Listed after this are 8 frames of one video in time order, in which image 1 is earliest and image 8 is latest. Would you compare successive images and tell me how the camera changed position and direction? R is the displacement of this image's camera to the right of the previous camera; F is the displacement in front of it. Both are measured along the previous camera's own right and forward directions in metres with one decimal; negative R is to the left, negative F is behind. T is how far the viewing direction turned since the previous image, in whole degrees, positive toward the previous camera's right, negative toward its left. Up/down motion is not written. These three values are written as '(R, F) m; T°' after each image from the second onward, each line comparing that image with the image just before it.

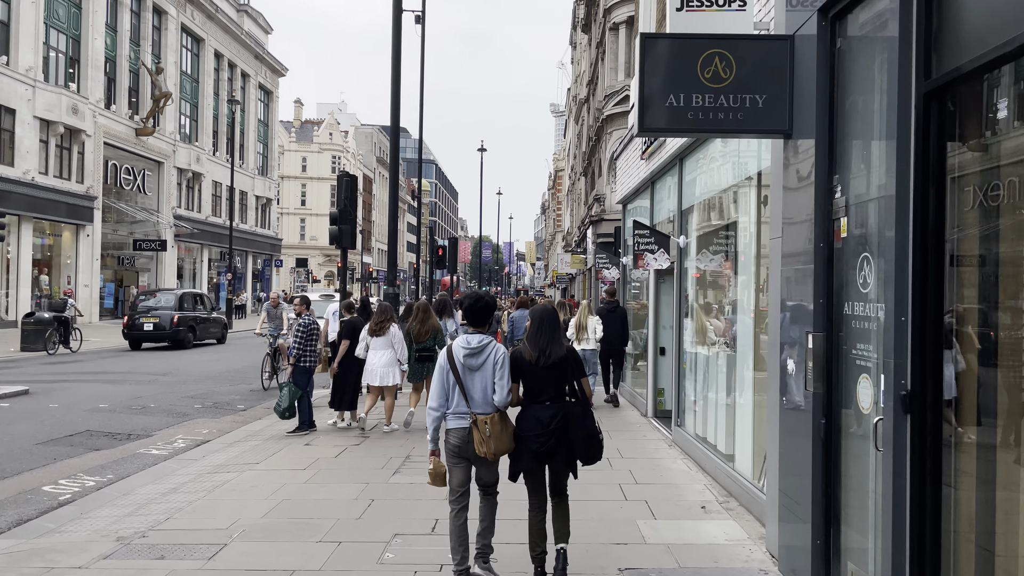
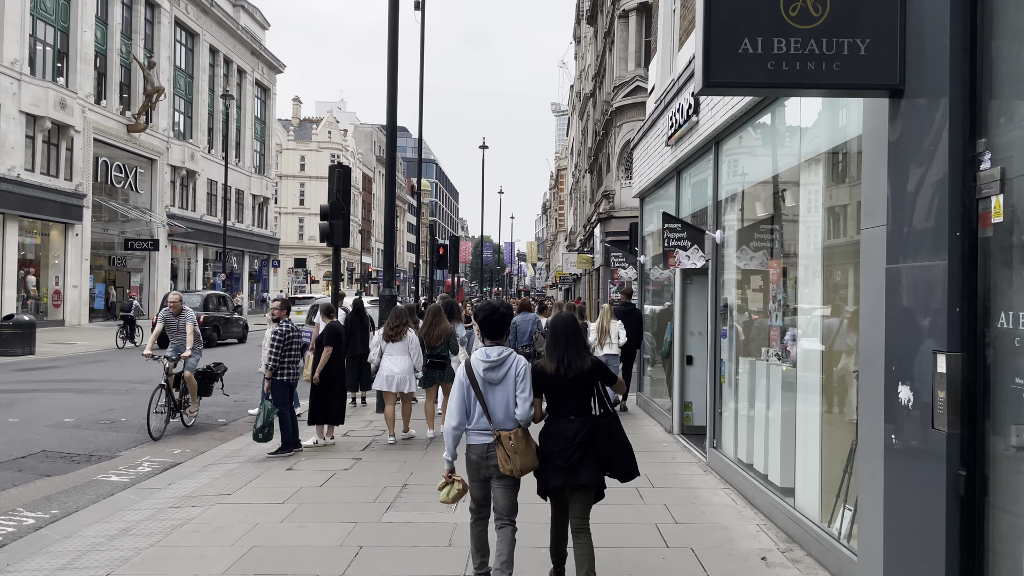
(-0.1, +1.1) m; 0°
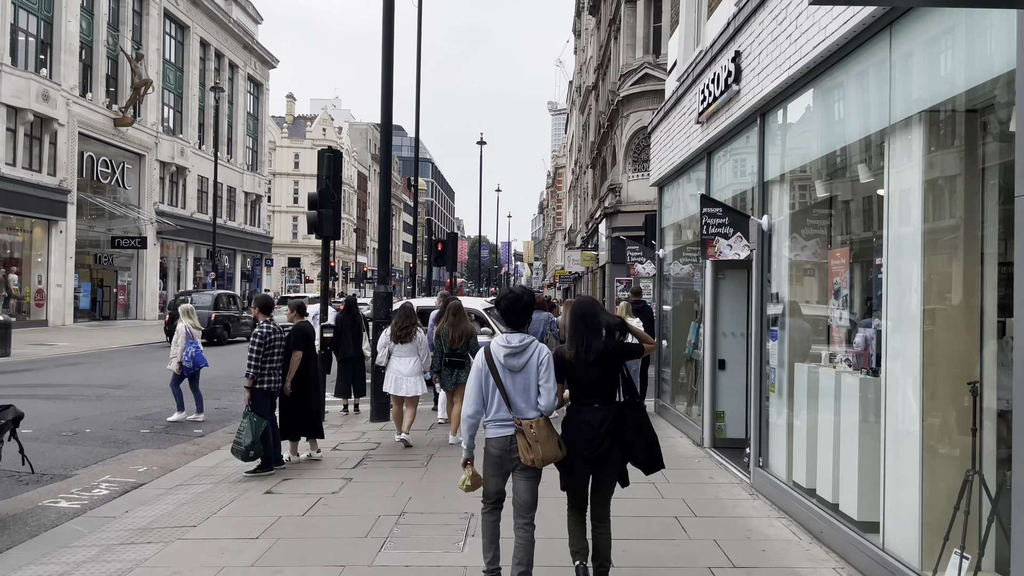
(-0.2, +1.1) m; 0°
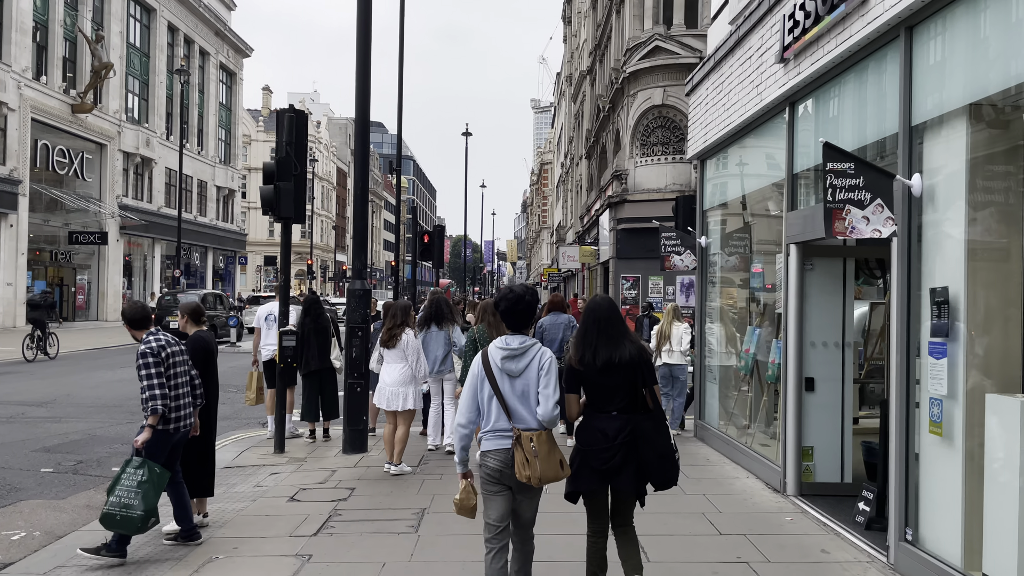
(-0.3, +2.2) m; +1°
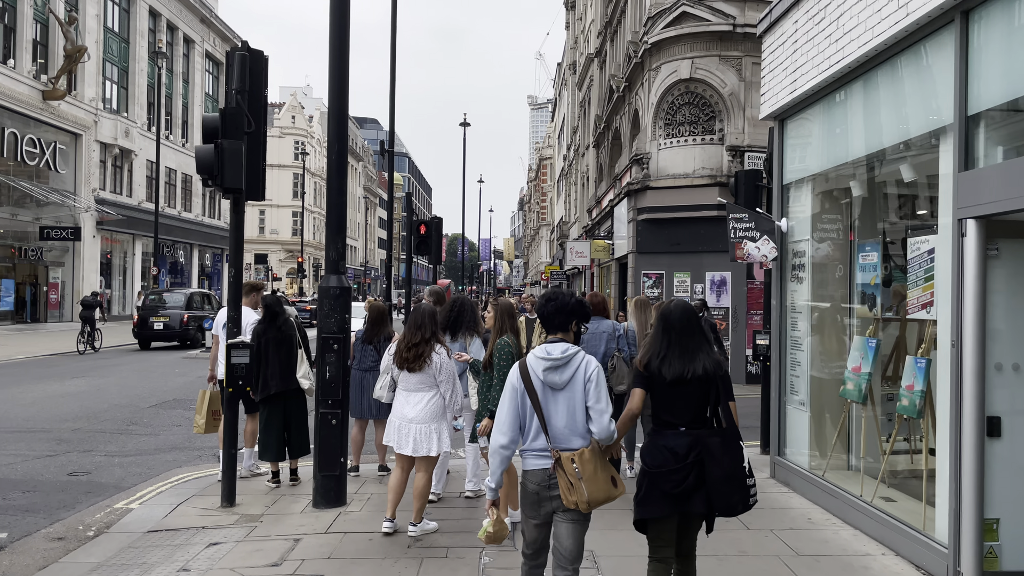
(-0.2, +2.1) m; 0°
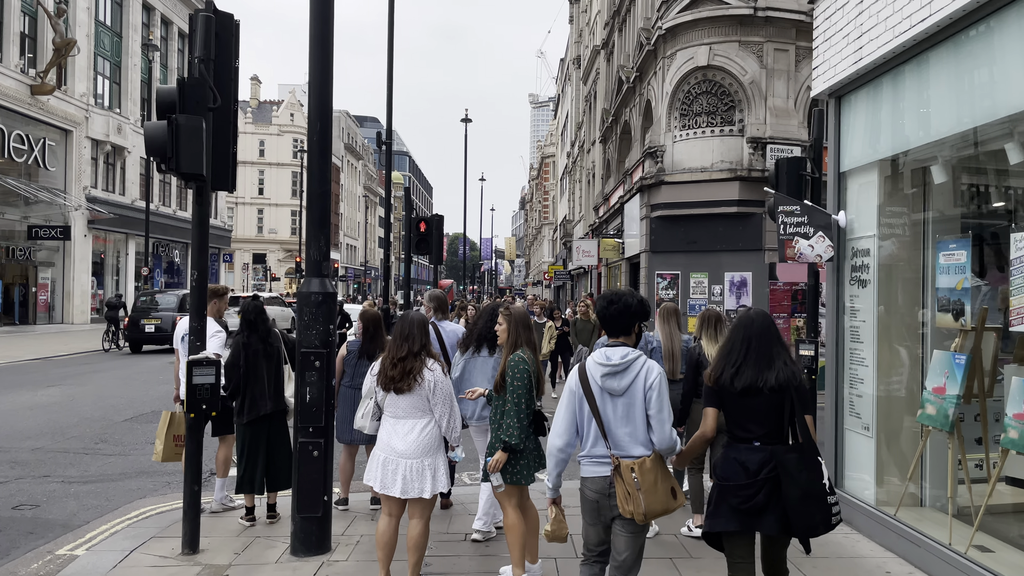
(-0.1, +1.0) m; 0°
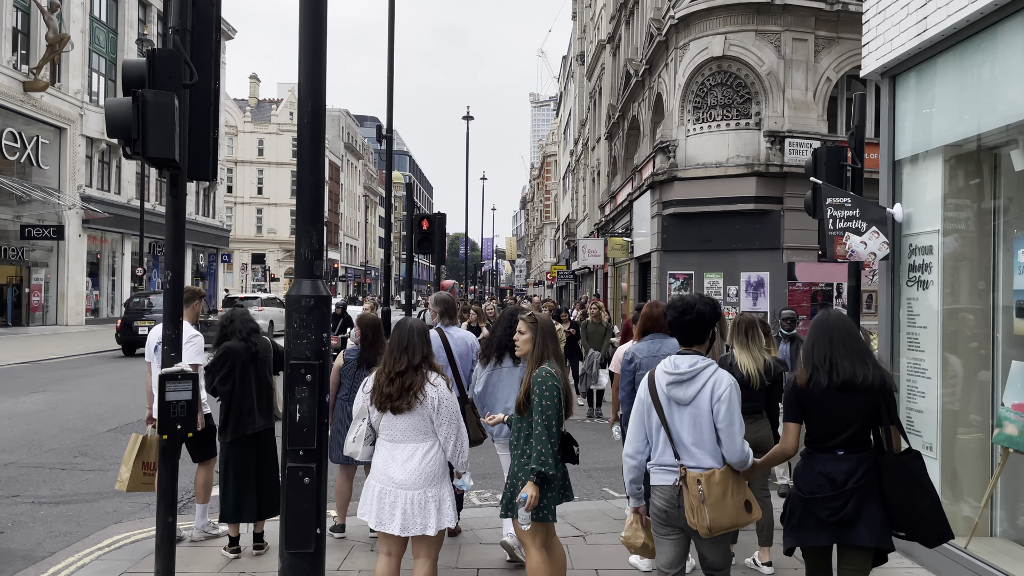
(-0.1, +0.7) m; 0°
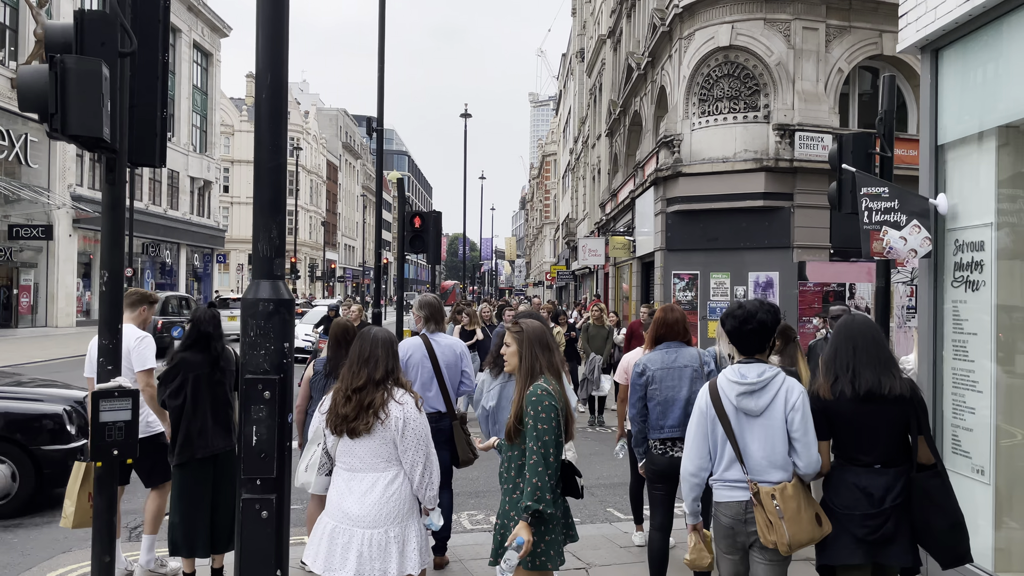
(0.0, +0.6) m; 0°
